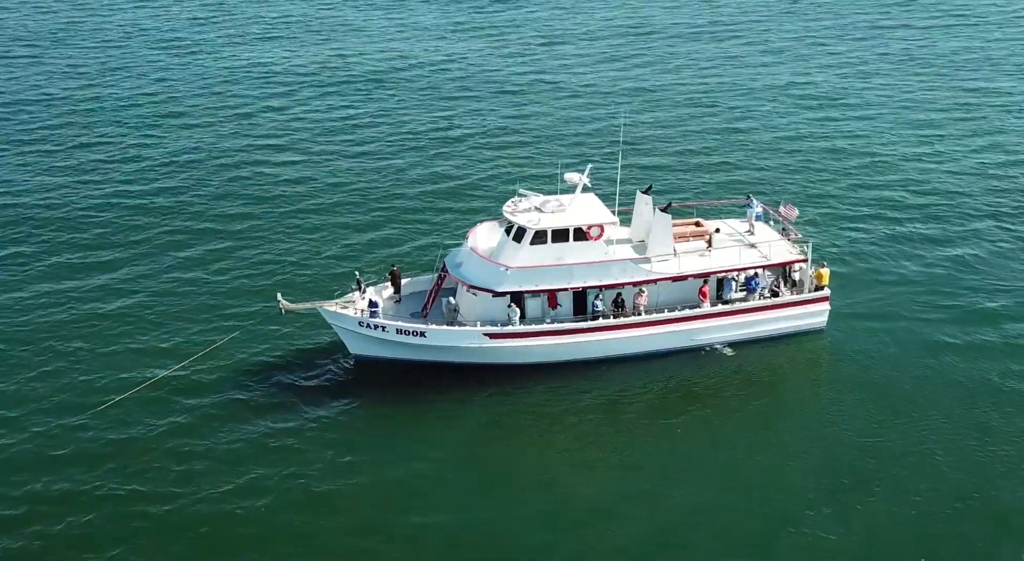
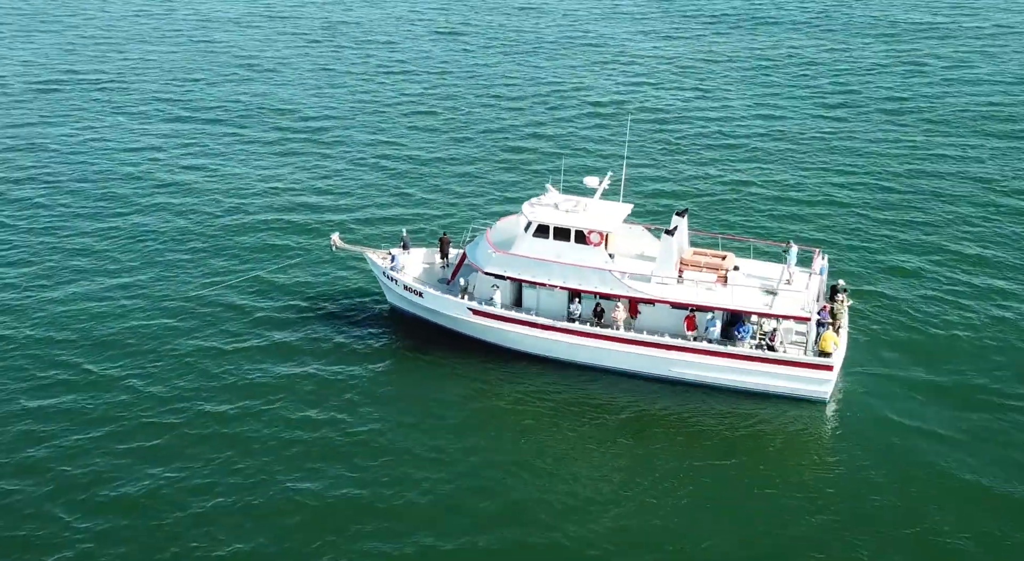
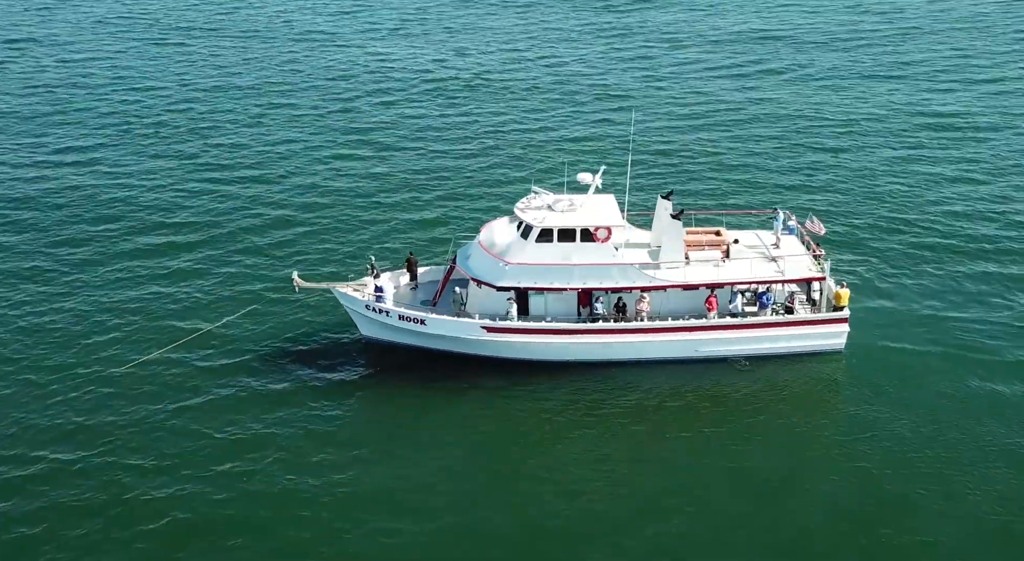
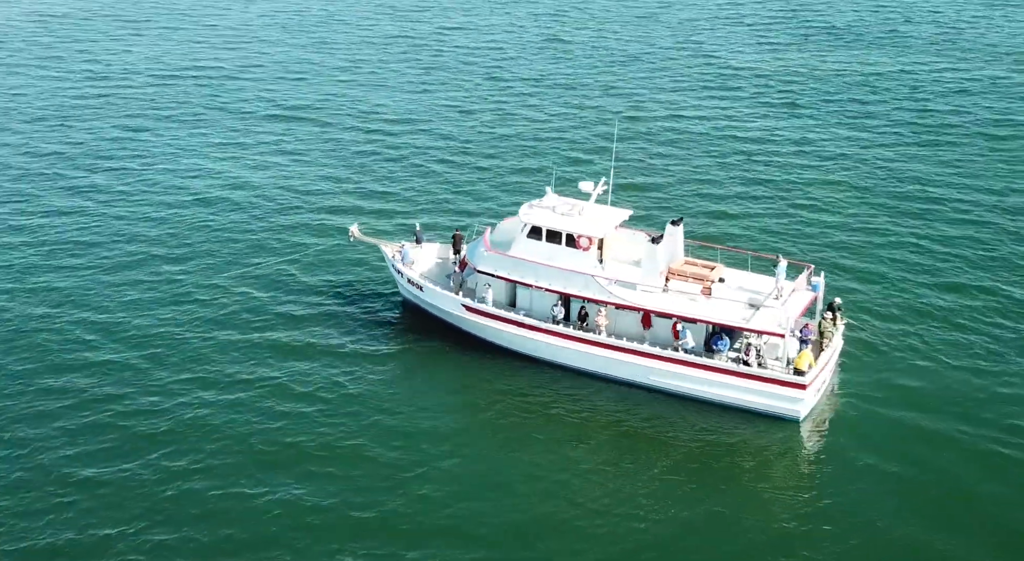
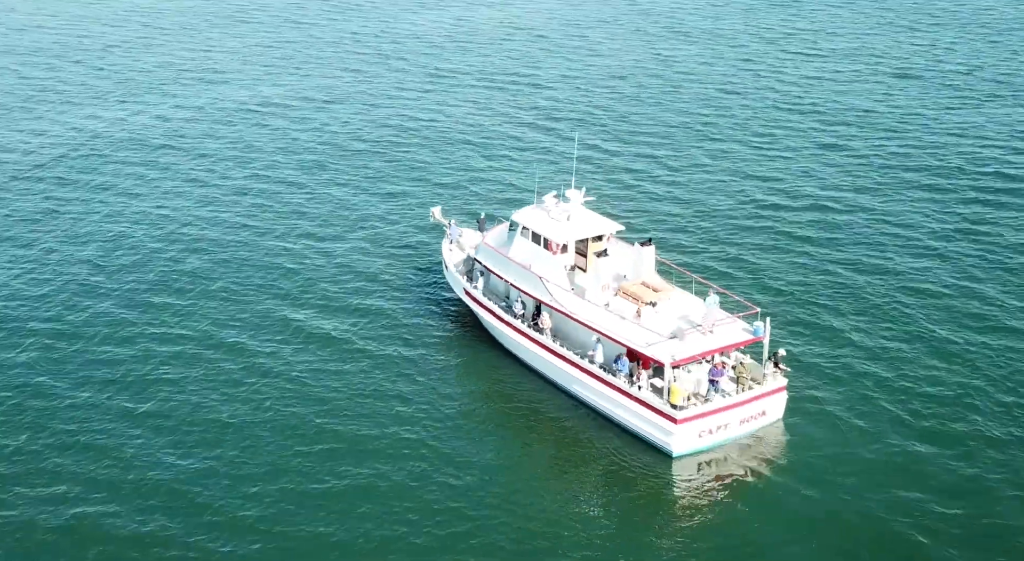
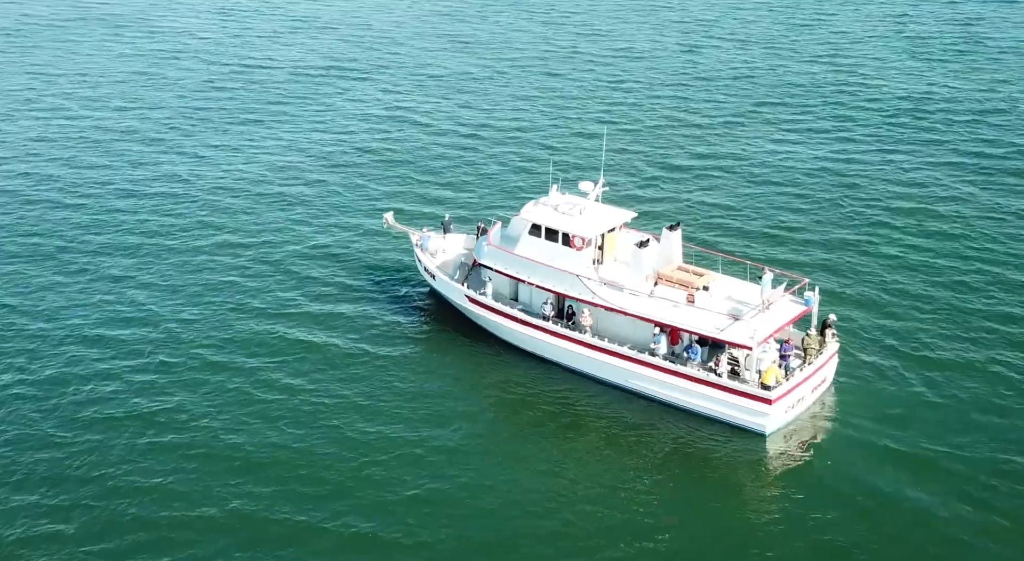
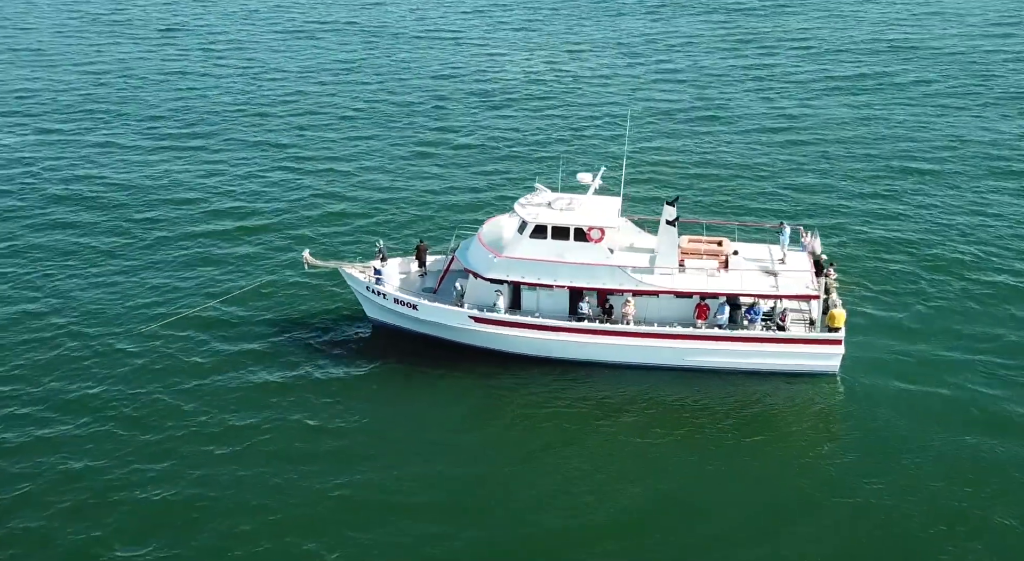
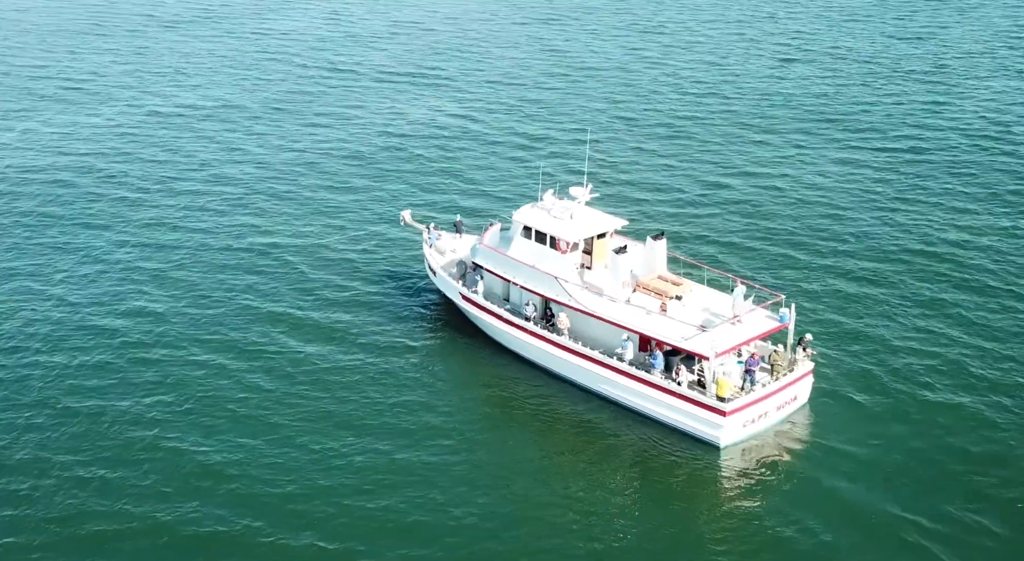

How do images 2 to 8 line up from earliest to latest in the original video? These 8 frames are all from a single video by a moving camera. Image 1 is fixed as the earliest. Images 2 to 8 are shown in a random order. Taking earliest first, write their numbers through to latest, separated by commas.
3, 7, 2, 4, 6, 8, 5
